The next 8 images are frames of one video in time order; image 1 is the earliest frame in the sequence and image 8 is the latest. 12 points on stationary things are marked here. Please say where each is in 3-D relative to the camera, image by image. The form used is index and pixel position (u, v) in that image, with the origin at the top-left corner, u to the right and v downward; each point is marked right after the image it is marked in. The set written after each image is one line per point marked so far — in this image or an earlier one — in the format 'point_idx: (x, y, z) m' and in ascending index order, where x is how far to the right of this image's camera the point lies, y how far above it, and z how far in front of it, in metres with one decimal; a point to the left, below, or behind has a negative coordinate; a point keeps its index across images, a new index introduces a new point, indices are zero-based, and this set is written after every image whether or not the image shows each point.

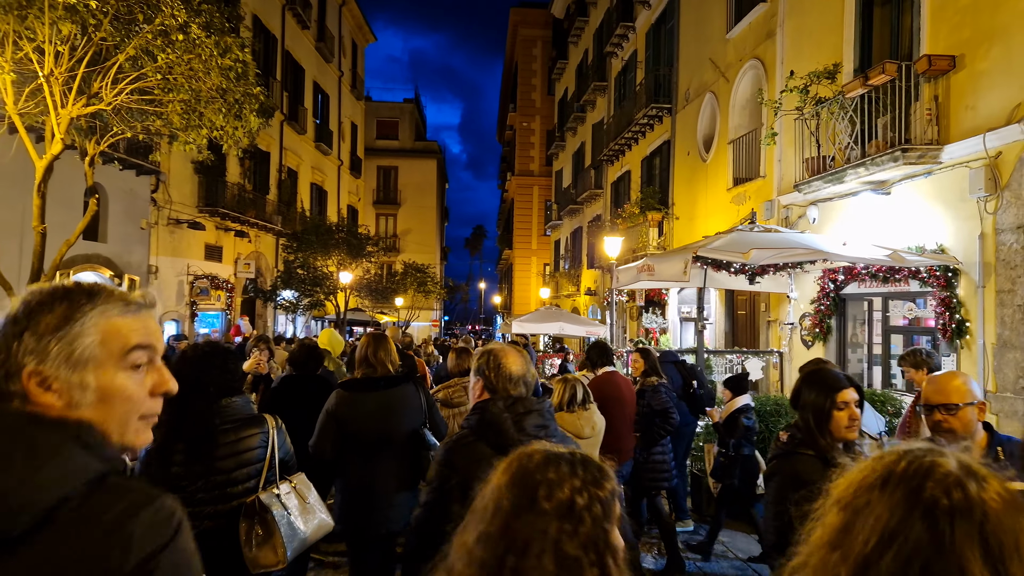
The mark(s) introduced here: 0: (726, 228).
0: (+4.3, +1.2, +13.3) m
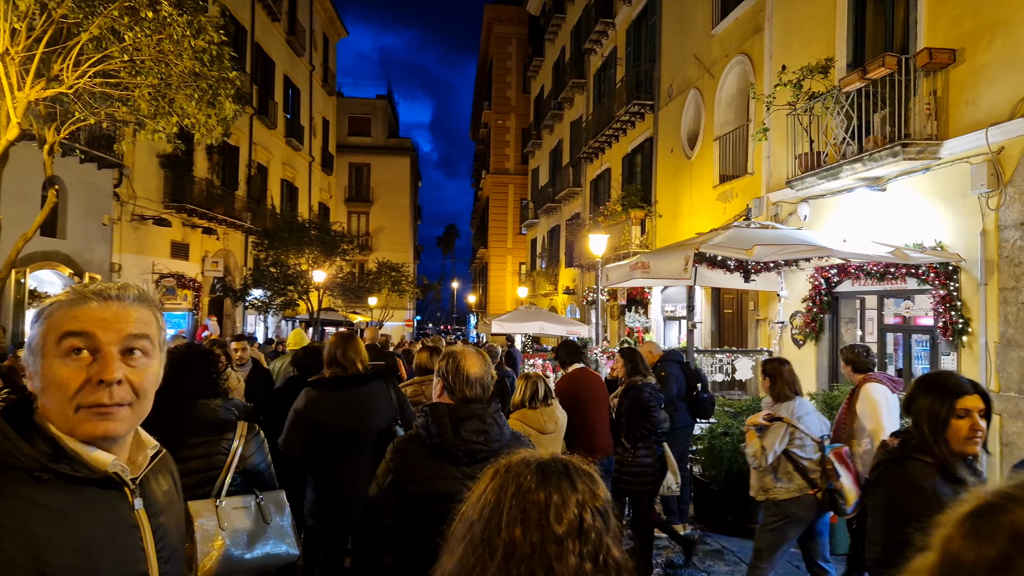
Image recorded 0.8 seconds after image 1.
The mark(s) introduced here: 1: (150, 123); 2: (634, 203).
0: (+3.9, +1.2, +13.1) m
1: (-4.3, +2.0, +7.9) m
2: (+3.0, +2.1, +16.4) m
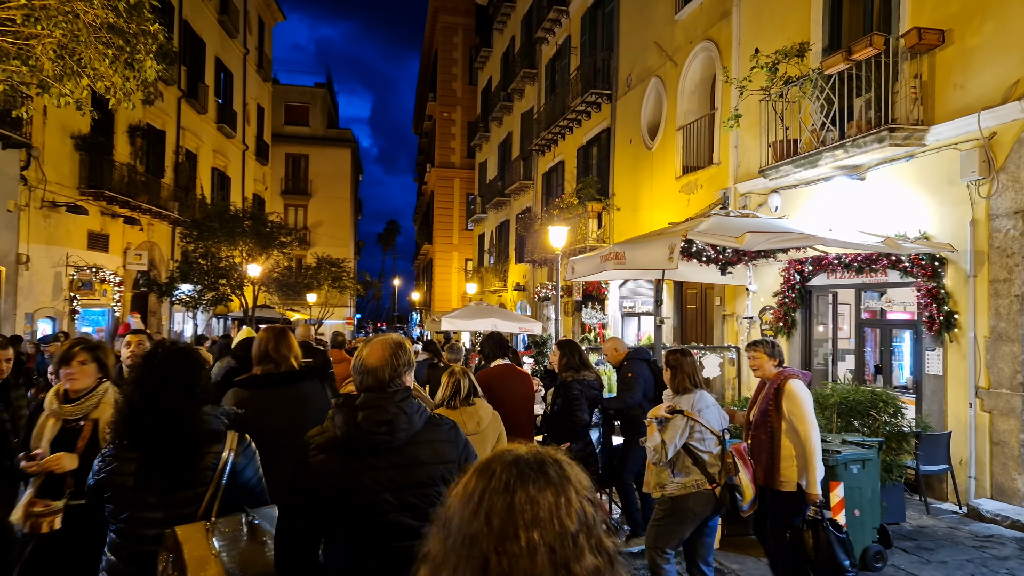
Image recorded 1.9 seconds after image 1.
0: (+3.1, +1.3, +12.7) m
1: (-4.7, +2.1, +6.8) m
2: (+1.9, +2.2, +15.8) m
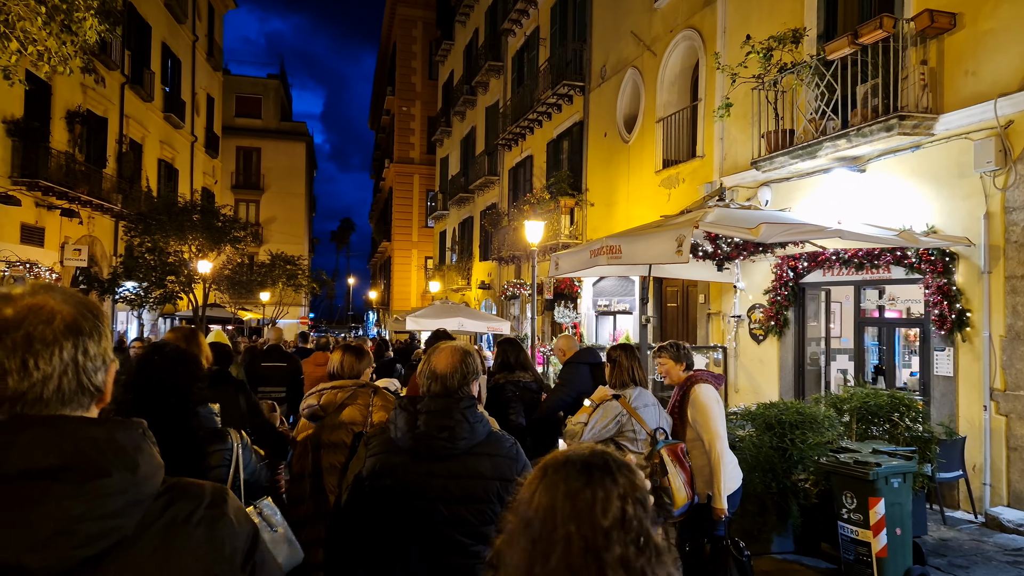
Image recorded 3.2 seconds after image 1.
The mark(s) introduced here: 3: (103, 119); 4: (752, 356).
0: (+2.6, +1.4, +12.2) m
1: (-4.7, +2.1, +5.8) m
2: (+1.2, +2.3, +15.3) m
3: (-12.1, +5.0, +19.6) m
4: (+3.5, -1.0, +9.5) m
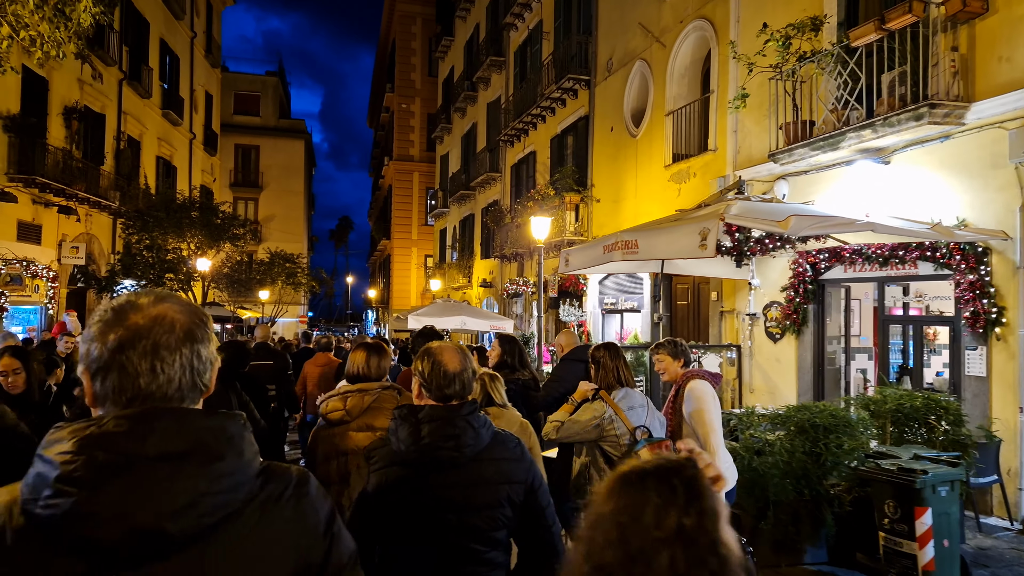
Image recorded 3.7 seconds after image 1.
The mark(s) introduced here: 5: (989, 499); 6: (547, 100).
0: (+2.7, +1.4, +11.9) m
1: (-4.6, +2.2, +5.5) m
2: (+1.3, +2.3, +15.0) m
3: (-12.1, +5.1, +19.3) m
4: (+3.6, -0.9, +9.2) m
5: (+4.6, -2.0, +6.3) m
6: (+0.9, +4.8, +16.7) m
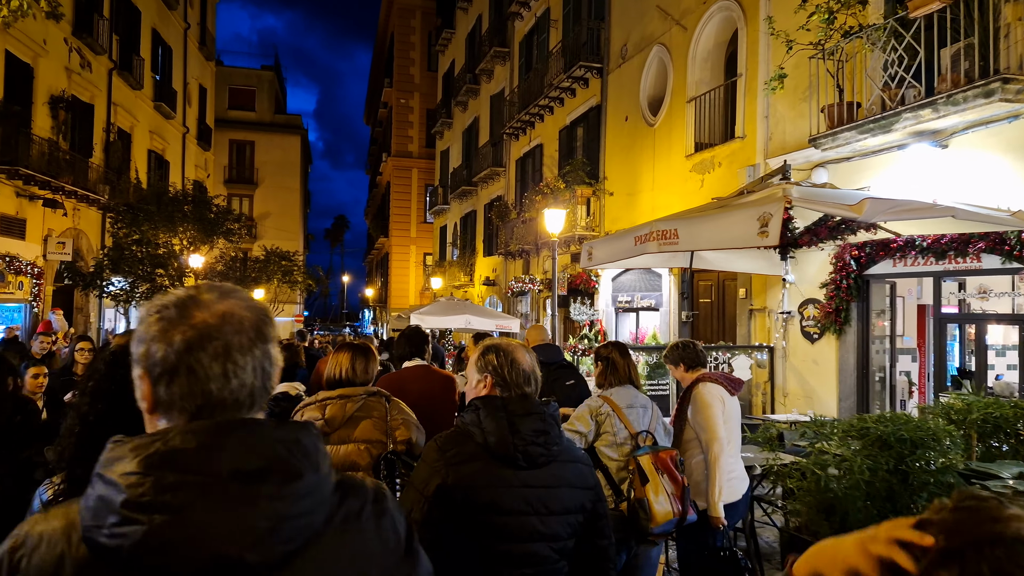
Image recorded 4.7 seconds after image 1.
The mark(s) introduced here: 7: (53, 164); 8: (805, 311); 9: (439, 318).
0: (+2.9, +1.5, +11.3) m
1: (-4.4, +2.2, +4.7) m
2: (+1.5, +2.4, +14.3) m
3: (-11.9, +5.1, +18.5) m
4: (+3.8, -0.9, +8.6) m
5: (+4.8, -2.0, +5.7) m
6: (+1.1, +4.8, +16.1) m
7: (-11.1, +3.0, +15.9) m
8: (+3.8, -0.3, +8.5) m
9: (-1.4, -0.6, +13.4) m
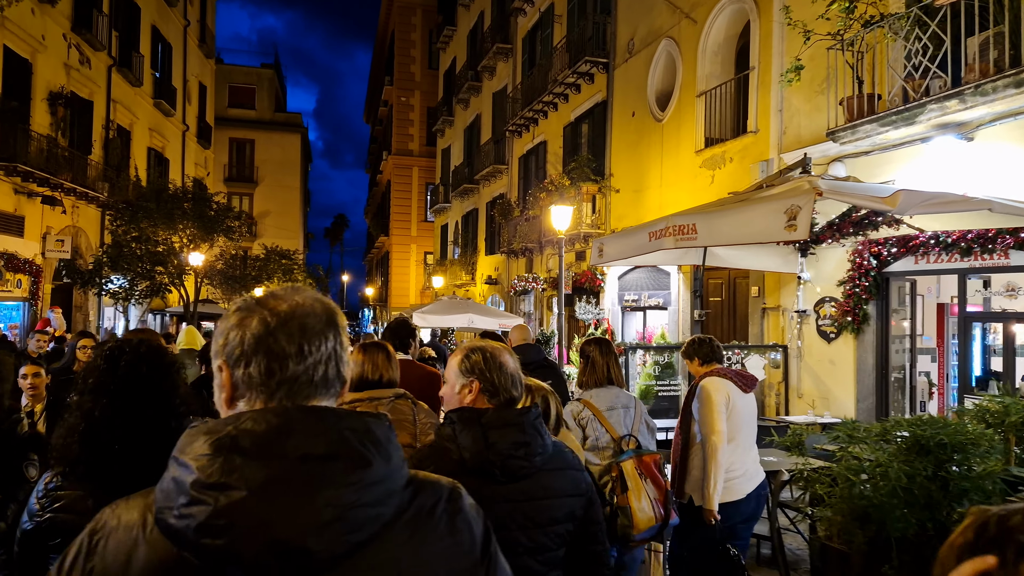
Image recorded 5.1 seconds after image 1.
0: (+3.0, +1.5, +11.0) m
1: (-4.3, +2.3, +4.5) m
2: (+1.6, +2.4, +14.1) m
3: (-11.8, +5.2, +18.2) m
4: (+3.9, -0.9, +8.3) m
5: (+4.9, -1.9, +5.4) m
6: (+1.2, +4.9, +15.8) m
7: (-11.0, +3.1, +15.7) m
8: (+3.9, -0.3, +8.2) m
9: (-1.3, -0.6, +13.2) m
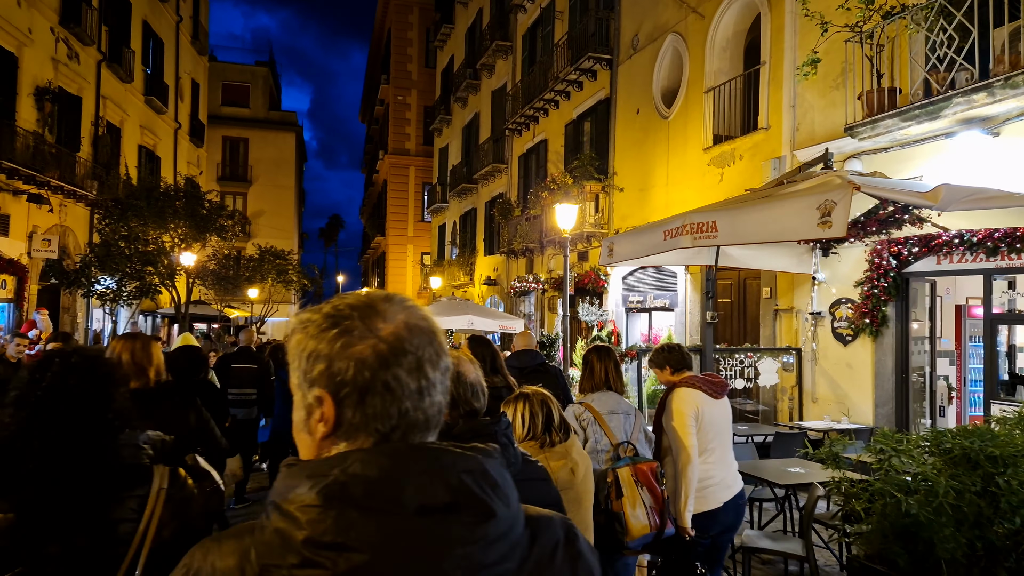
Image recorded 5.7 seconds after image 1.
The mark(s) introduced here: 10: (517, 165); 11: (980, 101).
0: (+3.1, +1.5, +10.8) m
1: (-4.2, +2.3, +4.2) m
2: (+1.6, +2.4, +13.8) m
3: (-11.8, +5.2, +17.9) m
4: (+4.0, -0.9, +8.1) m
5: (+5.0, -1.9, +5.2) m
6: (+1.2, +4.8, +15.5) m
7: (-11.0, +3.1, +15.3) m
8: (+3.9, -0.3, +8.0) m
9: (-1.3, -0.6, +12.9) m
10: (+0.1, +3.7, +19.7) m
11: (+4.3, +1.7, +6.1) m
